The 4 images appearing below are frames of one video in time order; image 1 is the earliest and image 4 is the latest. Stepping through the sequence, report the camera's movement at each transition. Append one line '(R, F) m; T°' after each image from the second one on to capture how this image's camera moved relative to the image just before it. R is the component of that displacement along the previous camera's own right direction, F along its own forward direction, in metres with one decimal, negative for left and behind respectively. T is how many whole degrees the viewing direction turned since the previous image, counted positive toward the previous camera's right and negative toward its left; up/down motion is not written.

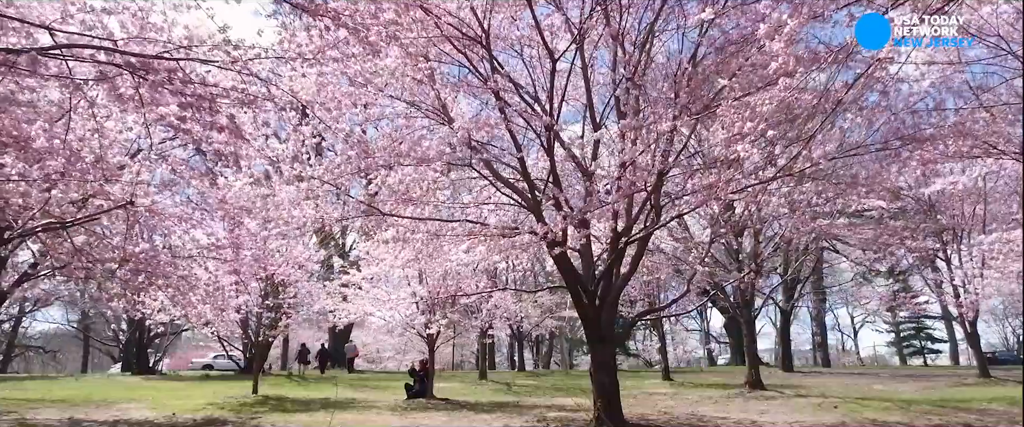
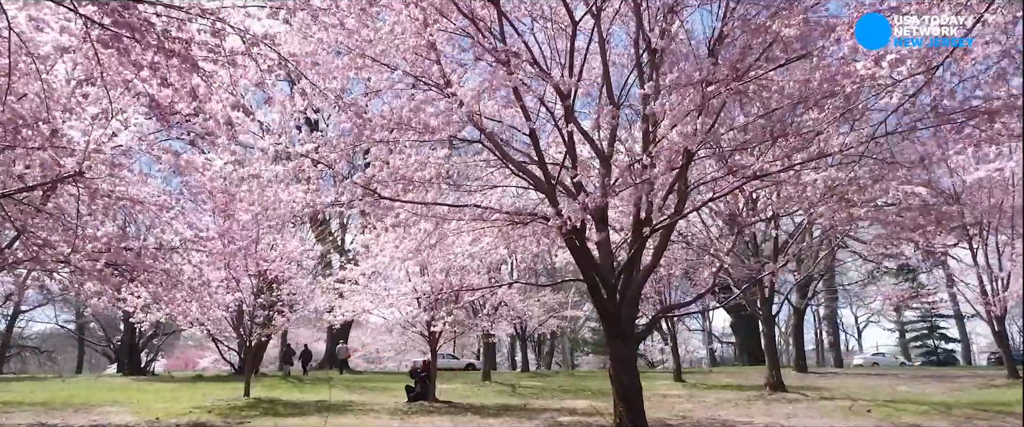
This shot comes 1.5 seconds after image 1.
(-0.1, +0.8) m; 0°
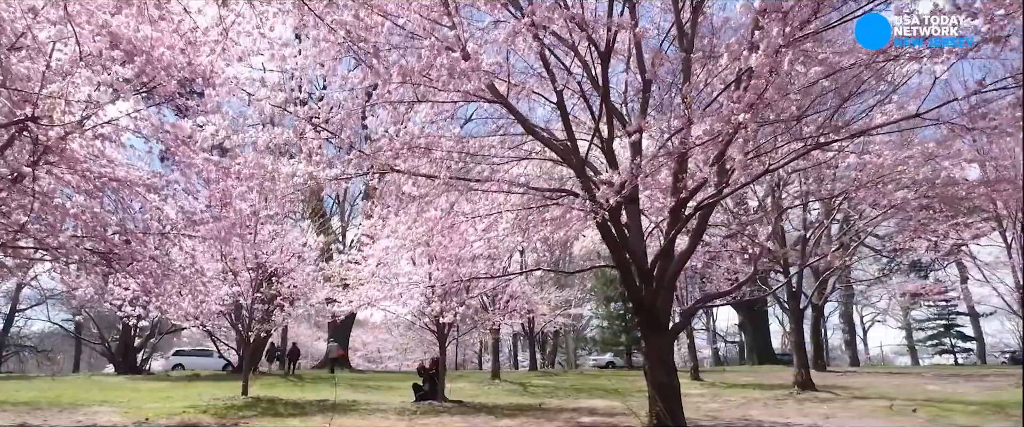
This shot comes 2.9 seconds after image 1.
(-0.3, +0.8) m; 0°
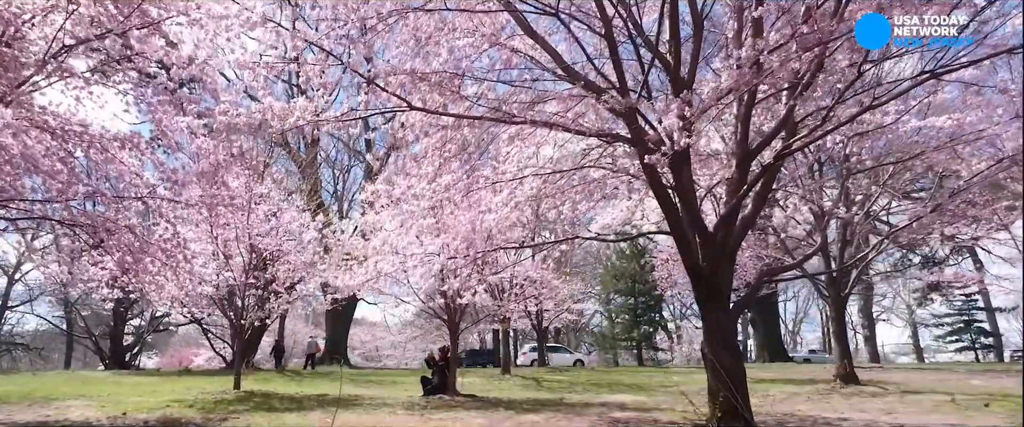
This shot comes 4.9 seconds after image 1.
(-0.3, +1.1) m; 0°
